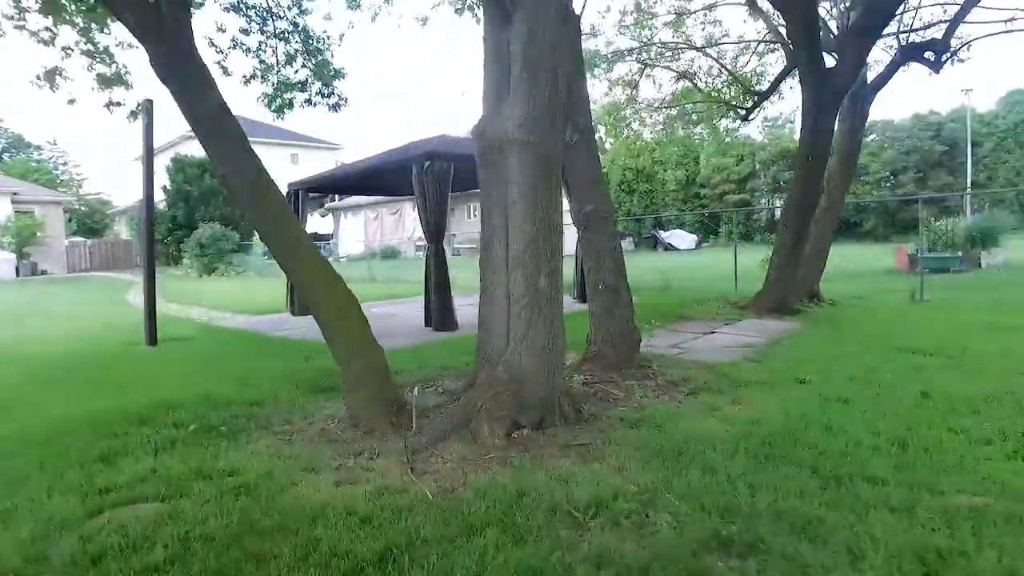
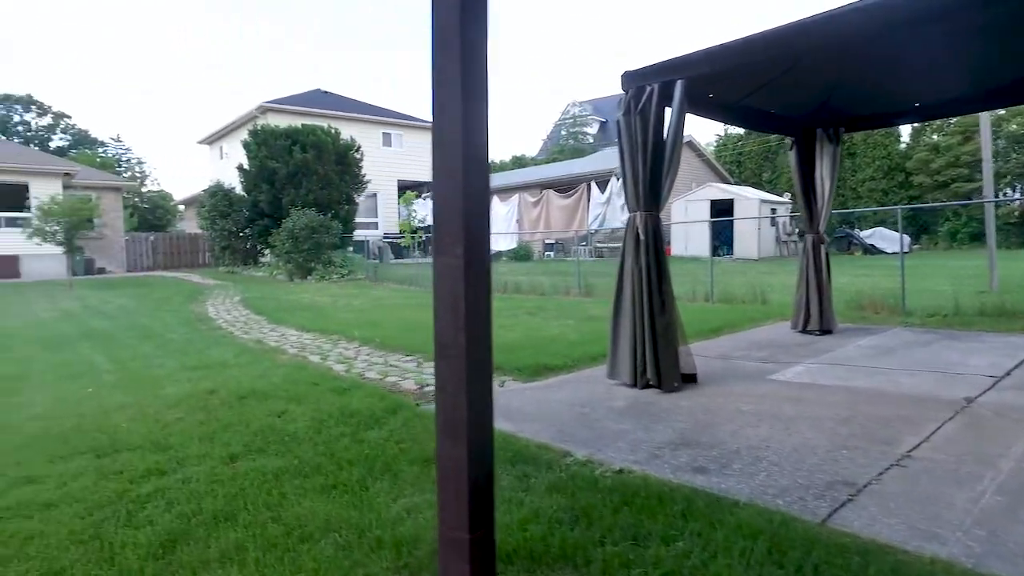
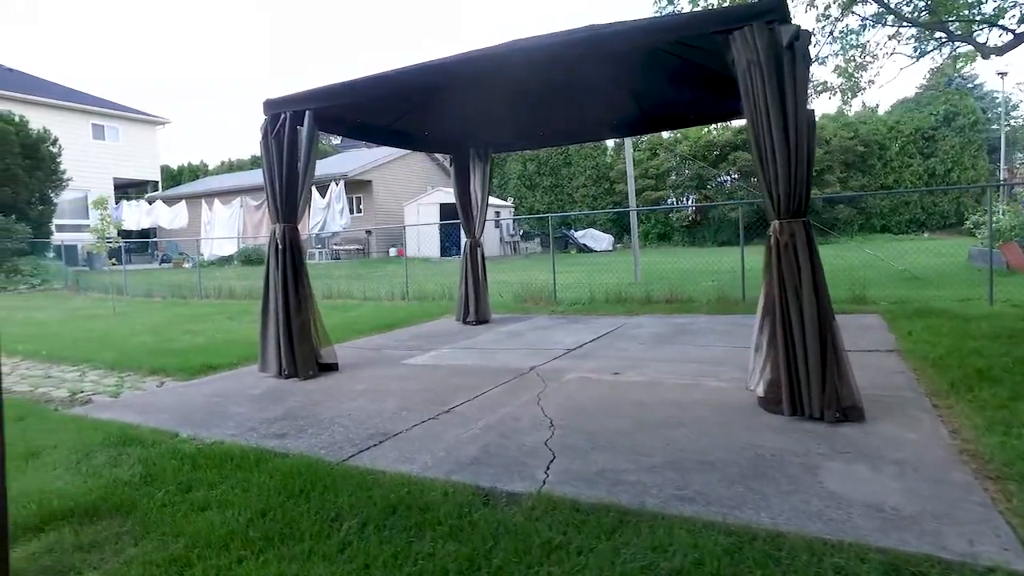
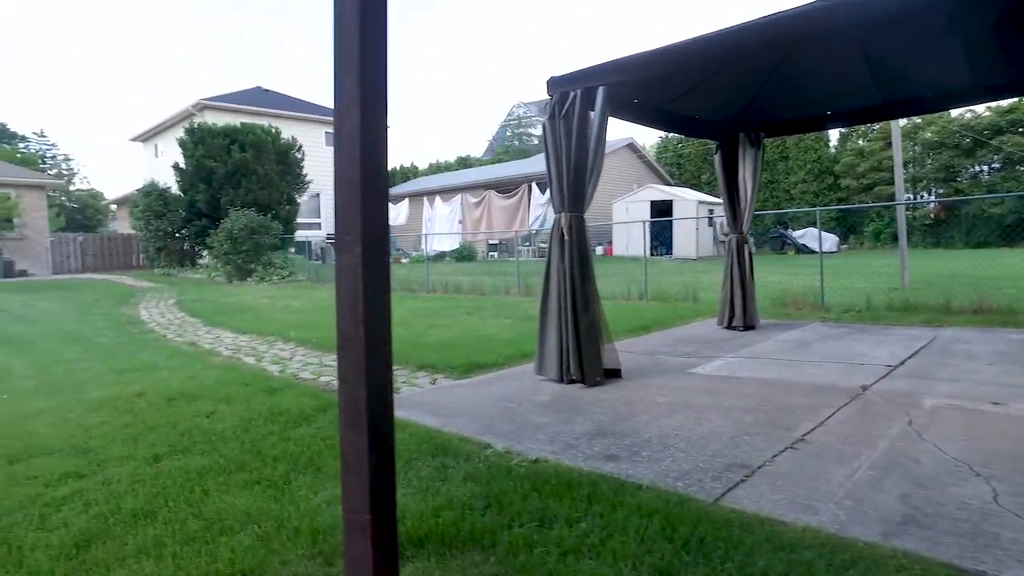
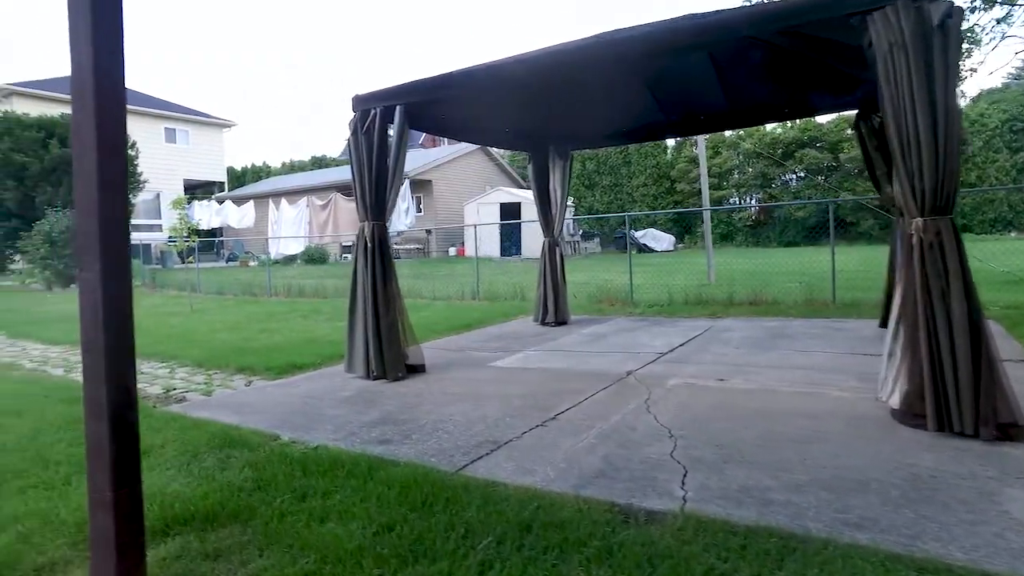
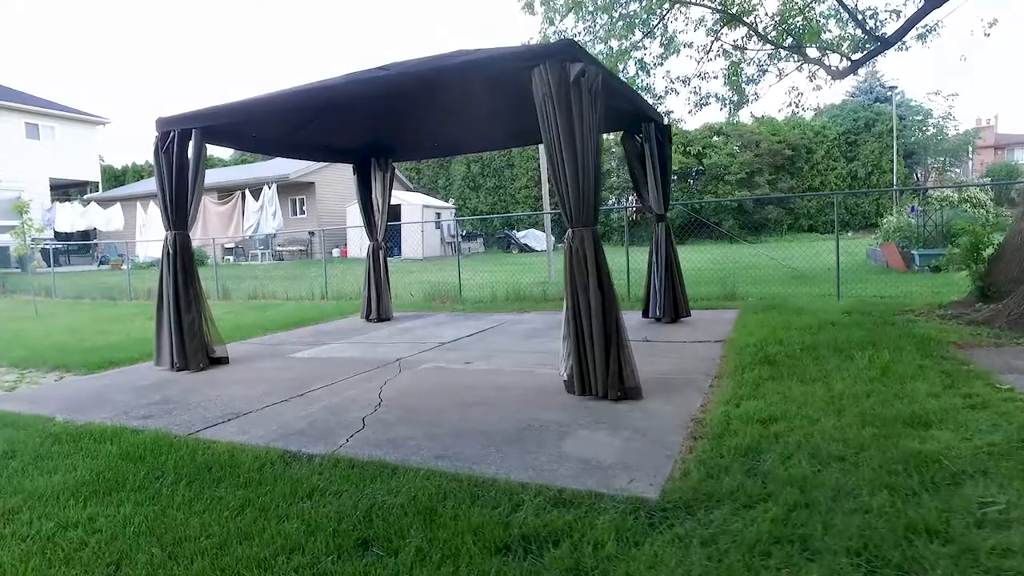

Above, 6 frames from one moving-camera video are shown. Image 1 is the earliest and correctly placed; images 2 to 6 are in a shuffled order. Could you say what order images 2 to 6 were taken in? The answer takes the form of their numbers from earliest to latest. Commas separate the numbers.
6, 3, 5, 4, 2
